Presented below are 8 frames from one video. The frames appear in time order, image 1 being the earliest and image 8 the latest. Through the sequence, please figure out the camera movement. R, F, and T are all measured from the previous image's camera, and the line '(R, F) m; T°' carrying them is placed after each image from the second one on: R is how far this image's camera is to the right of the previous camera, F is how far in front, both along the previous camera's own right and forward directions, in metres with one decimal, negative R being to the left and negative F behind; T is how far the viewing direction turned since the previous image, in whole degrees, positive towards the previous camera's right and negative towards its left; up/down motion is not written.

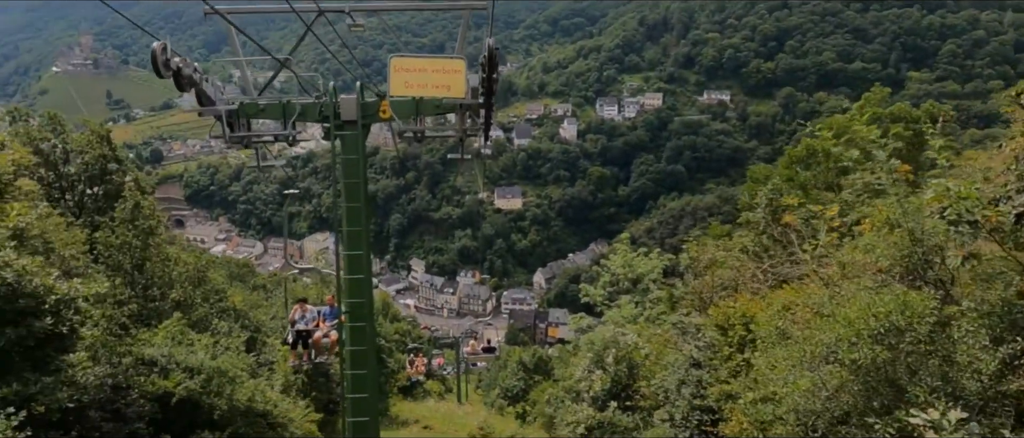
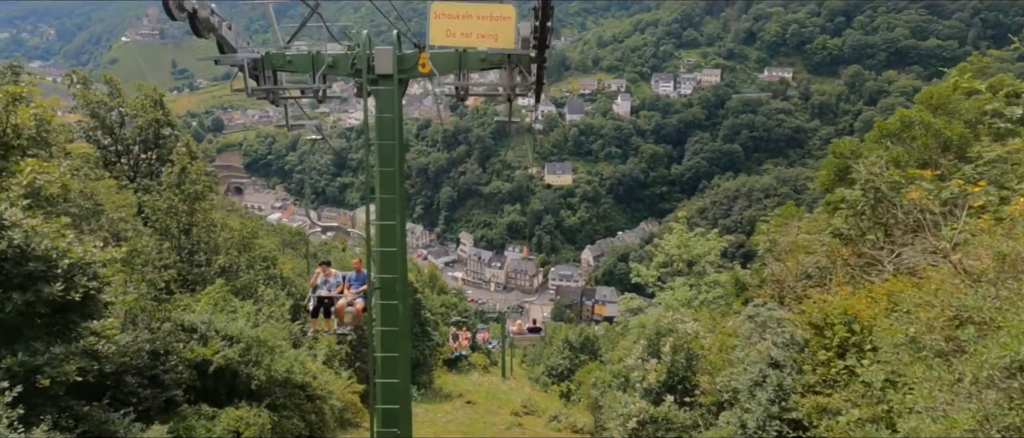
(0.0, +0.6) m; -4°
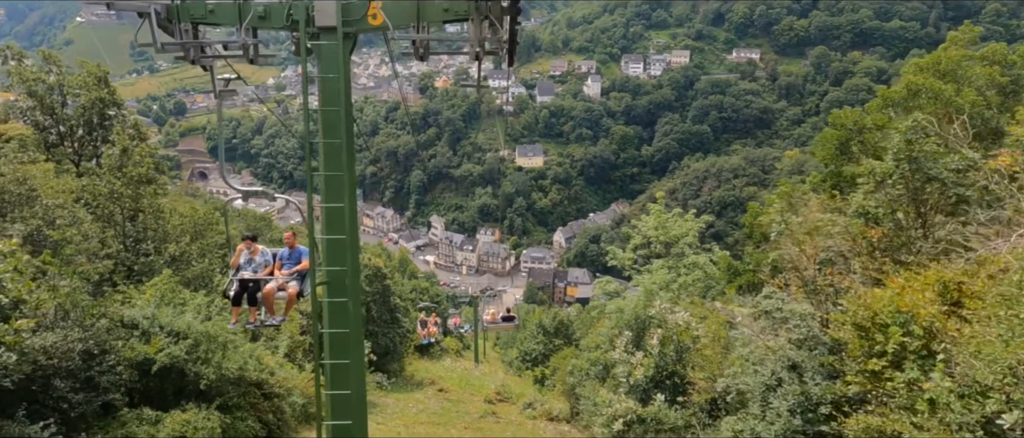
(0.0, +0.7) m; +2°
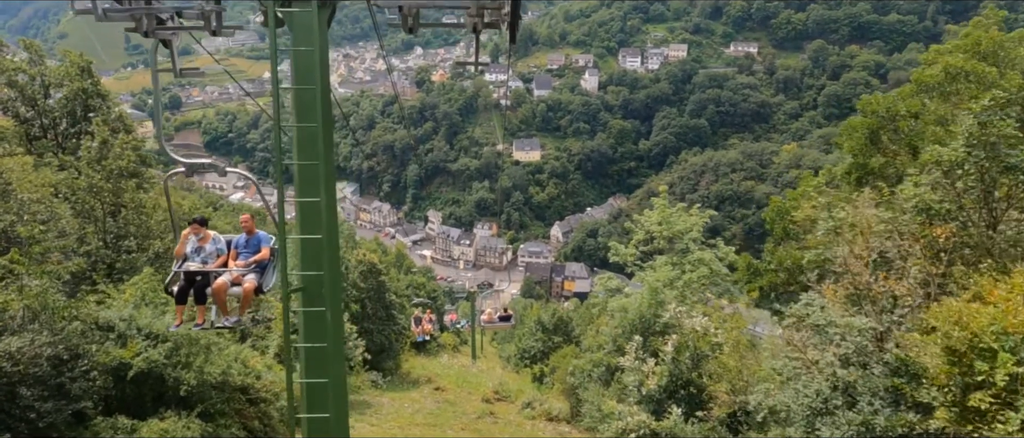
(0.0, +0.5) m; 0°
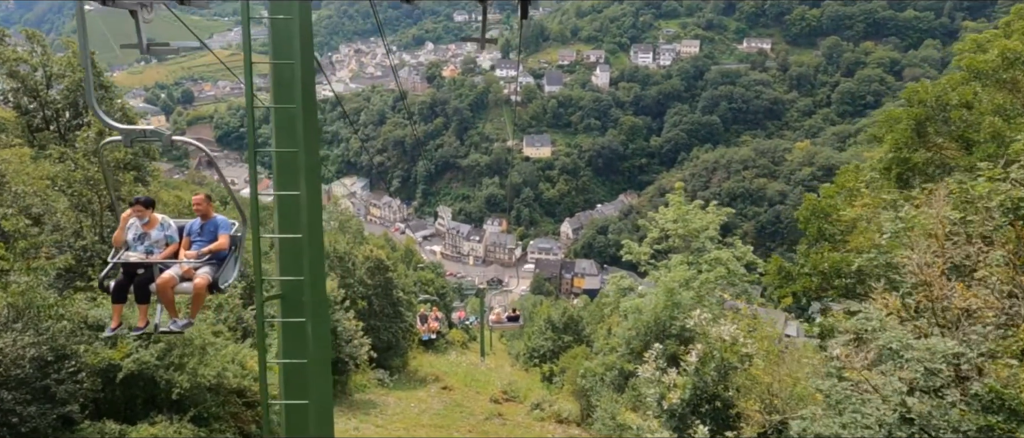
(0.0, +0.4) m; -1°
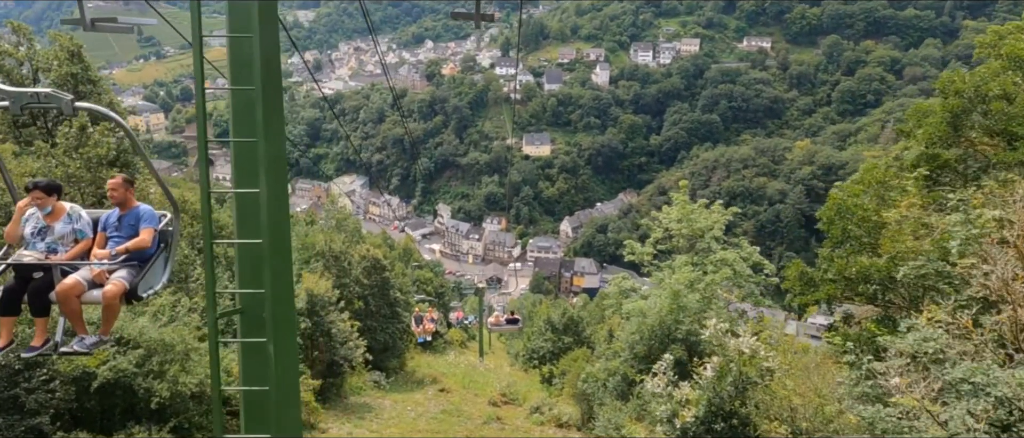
(0.0, +0.4) m; 0°
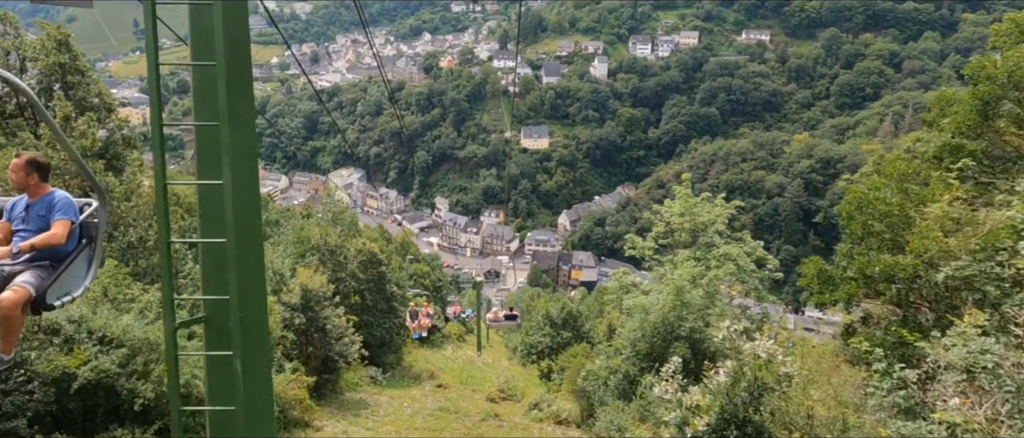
(0.0, +0.3) m; 0°
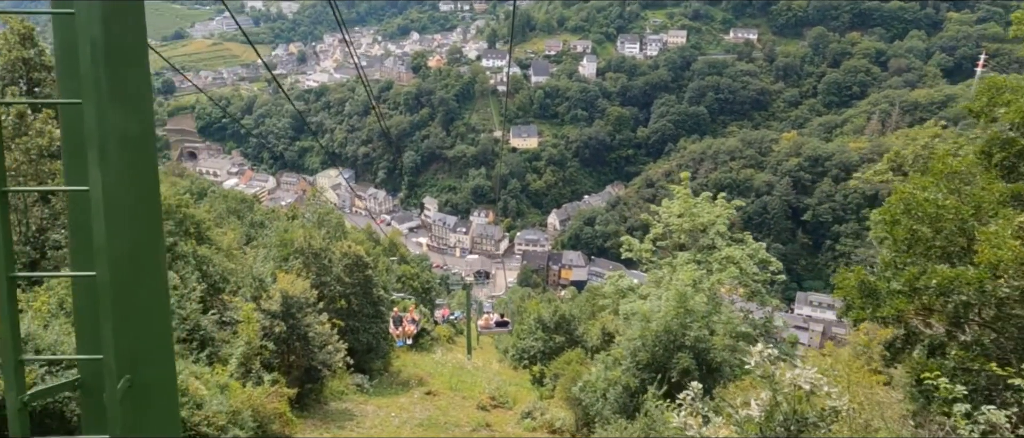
(0.0, +0.6) m; +1°
